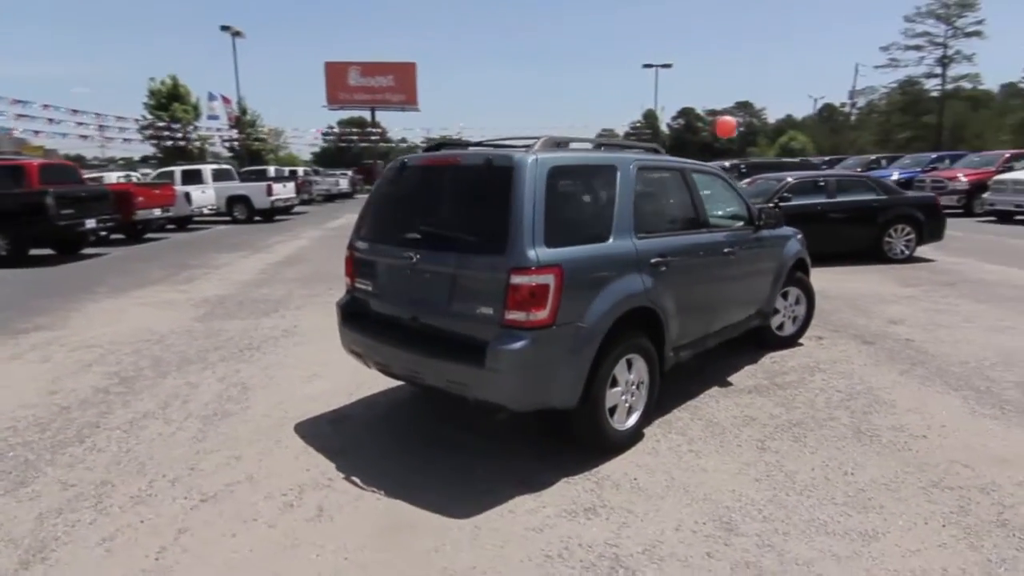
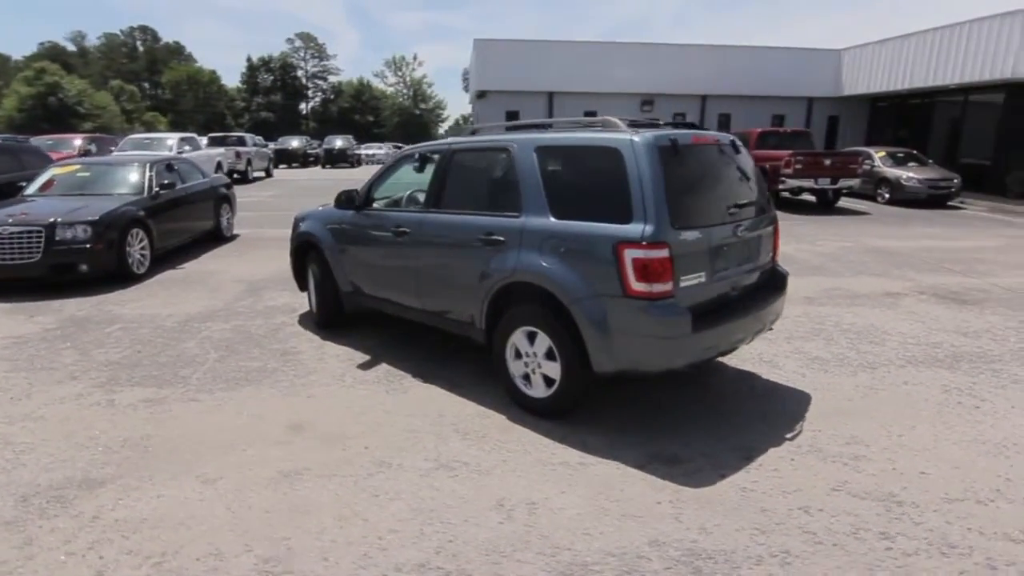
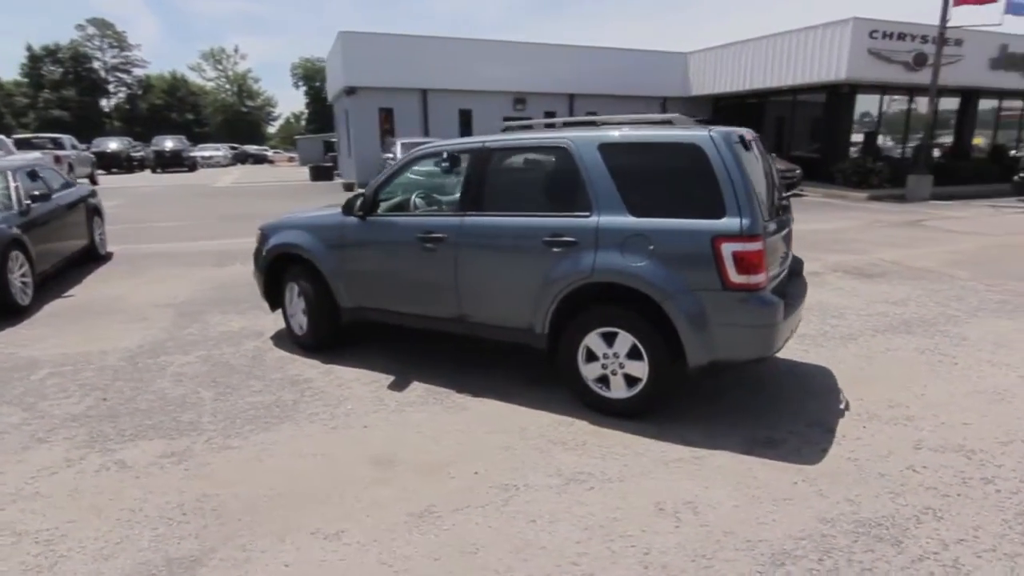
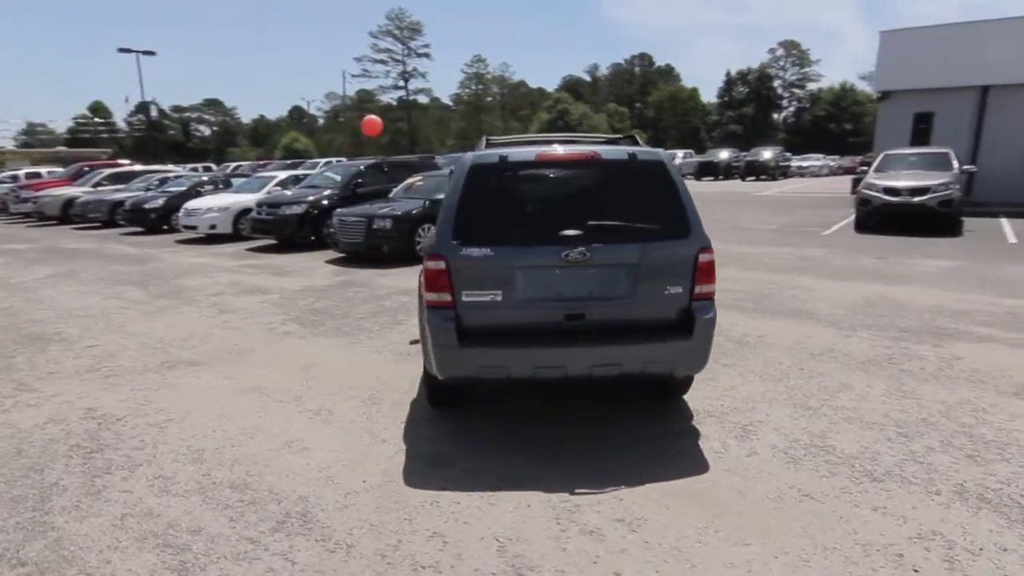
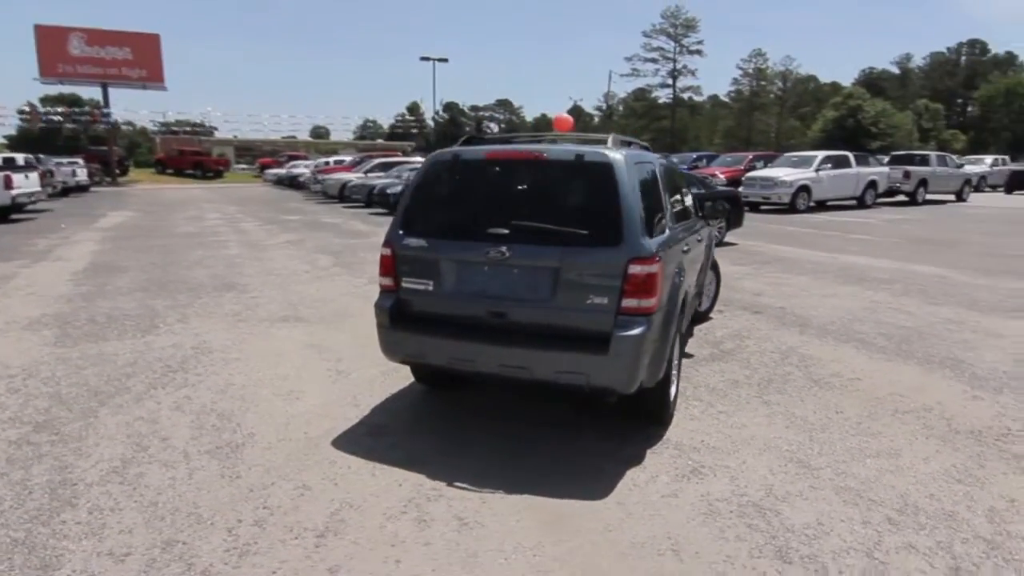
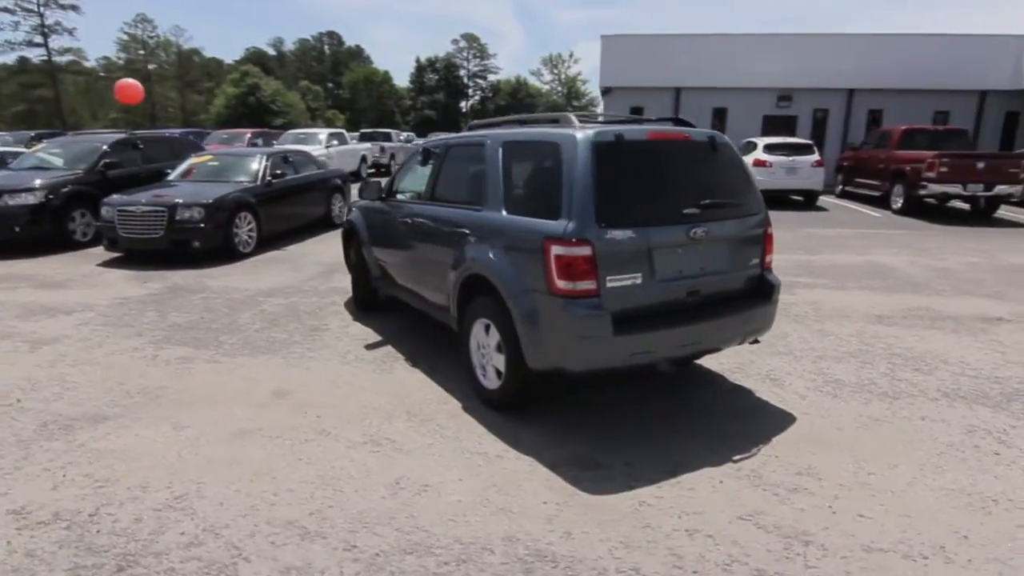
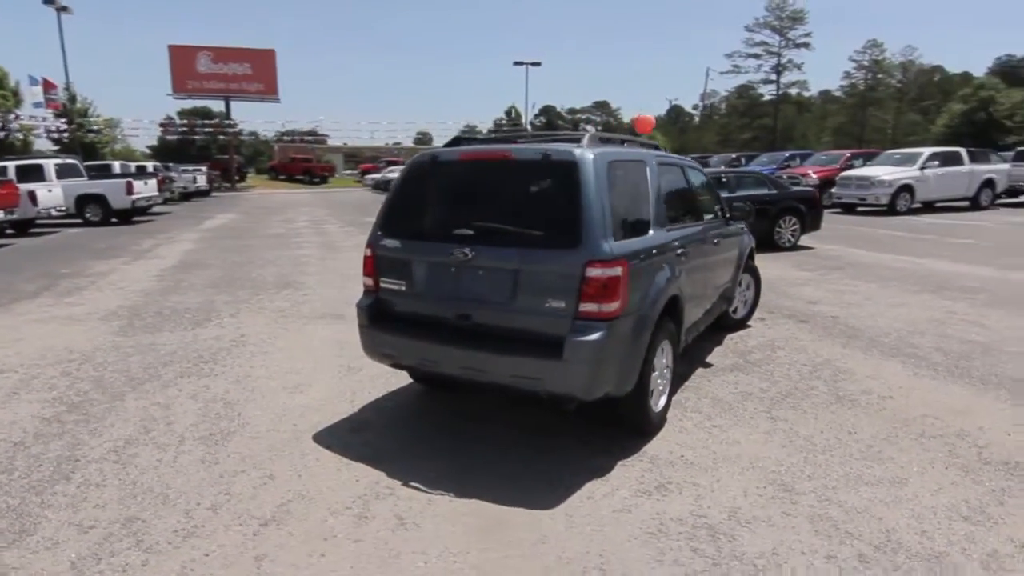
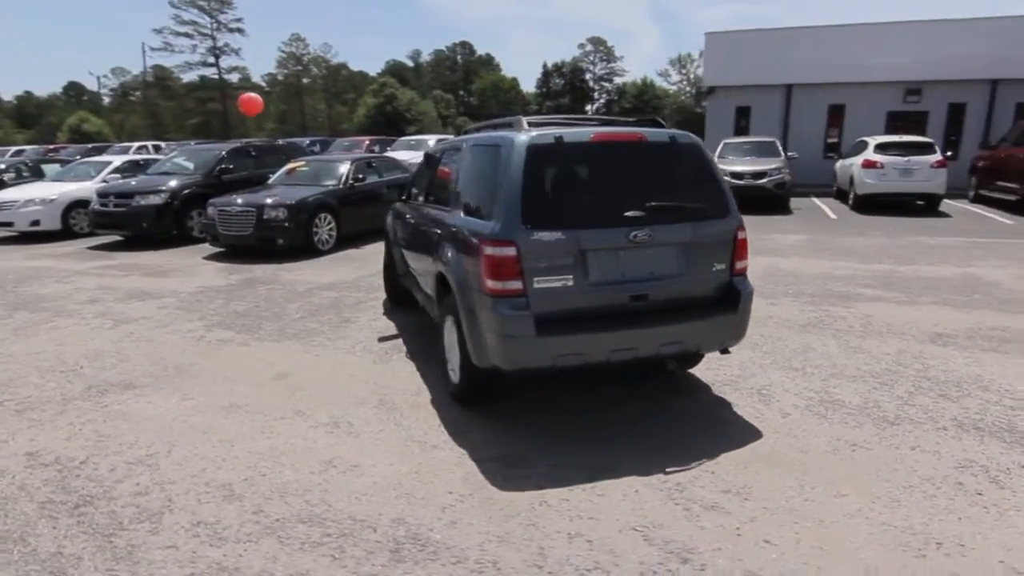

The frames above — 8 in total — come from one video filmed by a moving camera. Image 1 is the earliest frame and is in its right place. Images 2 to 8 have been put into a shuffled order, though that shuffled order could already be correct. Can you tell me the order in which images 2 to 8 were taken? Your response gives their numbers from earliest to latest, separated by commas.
7, 5, 4, 8, 6, 2, 3
